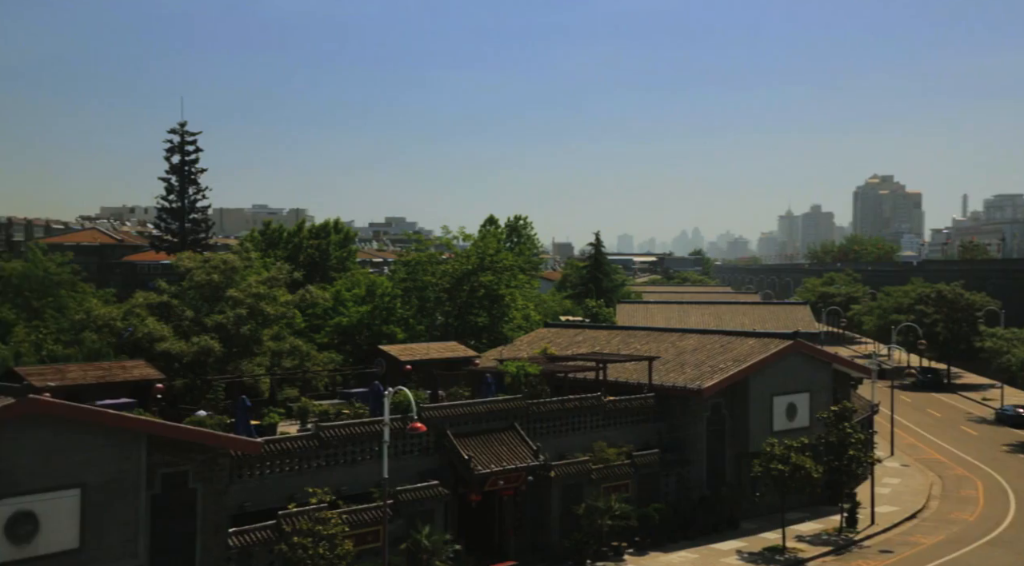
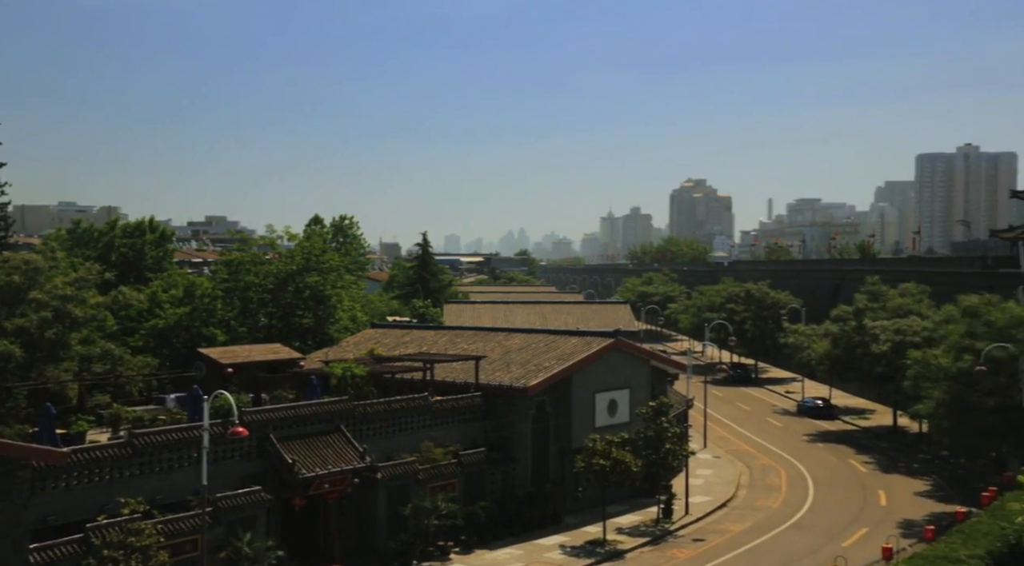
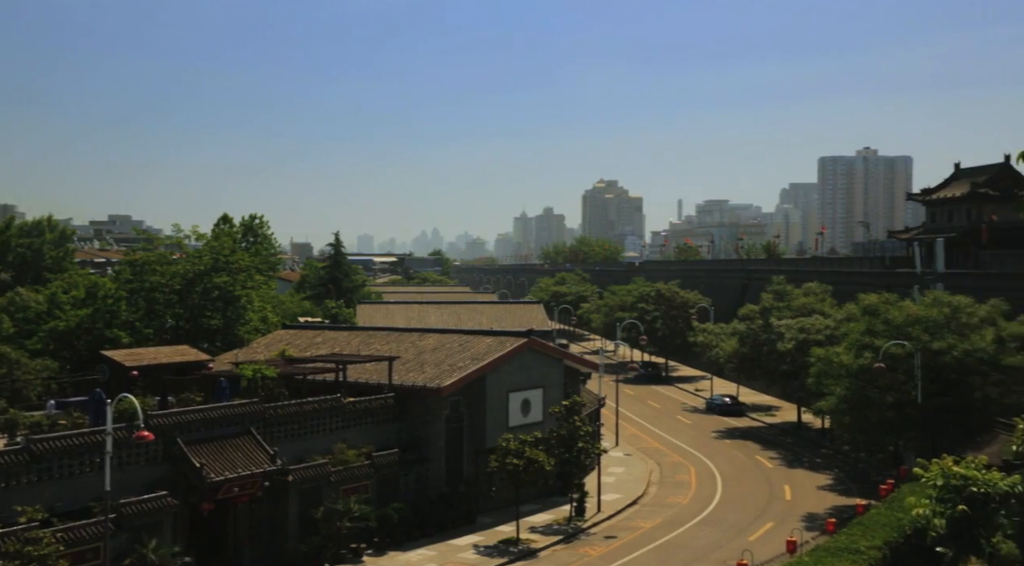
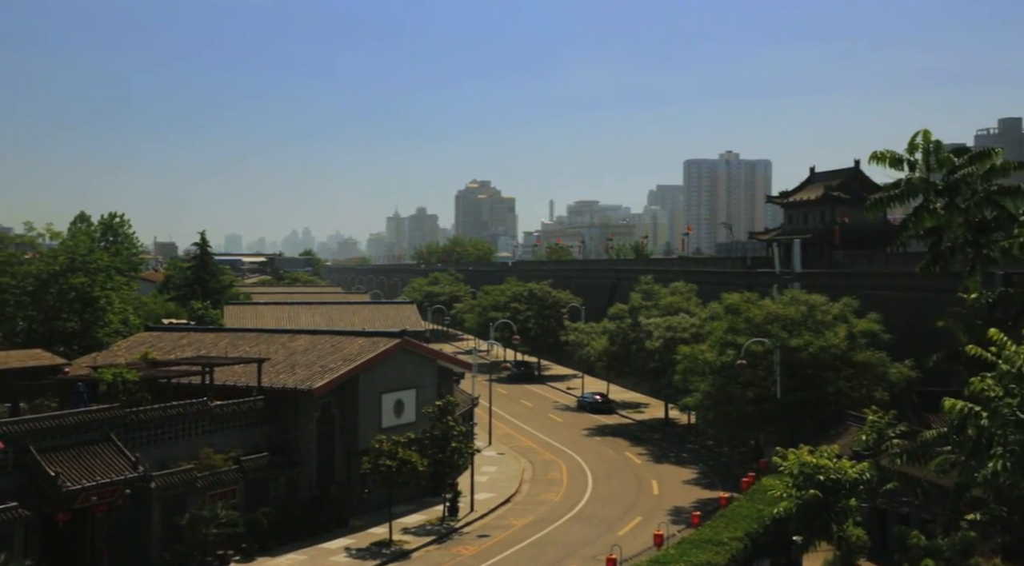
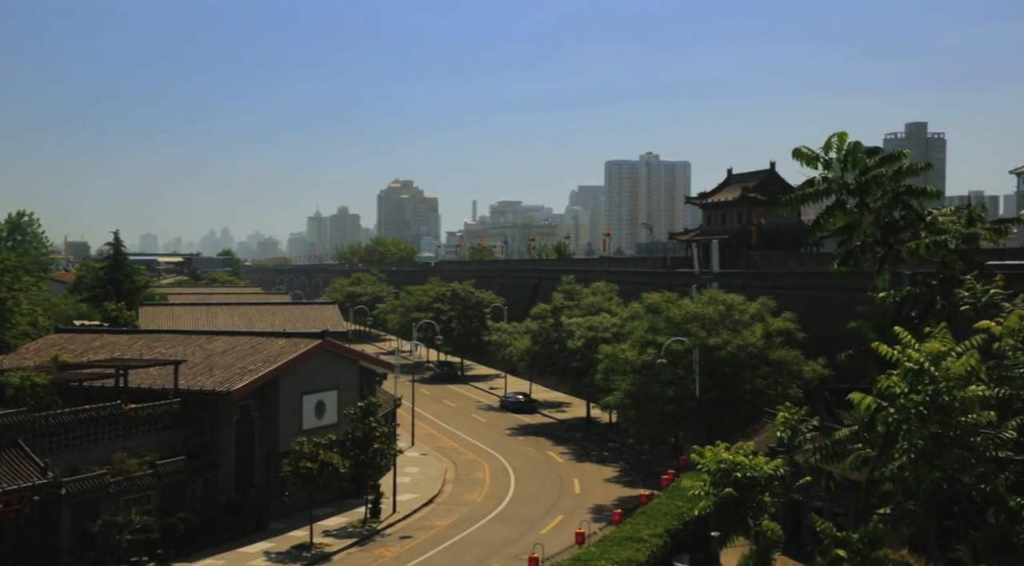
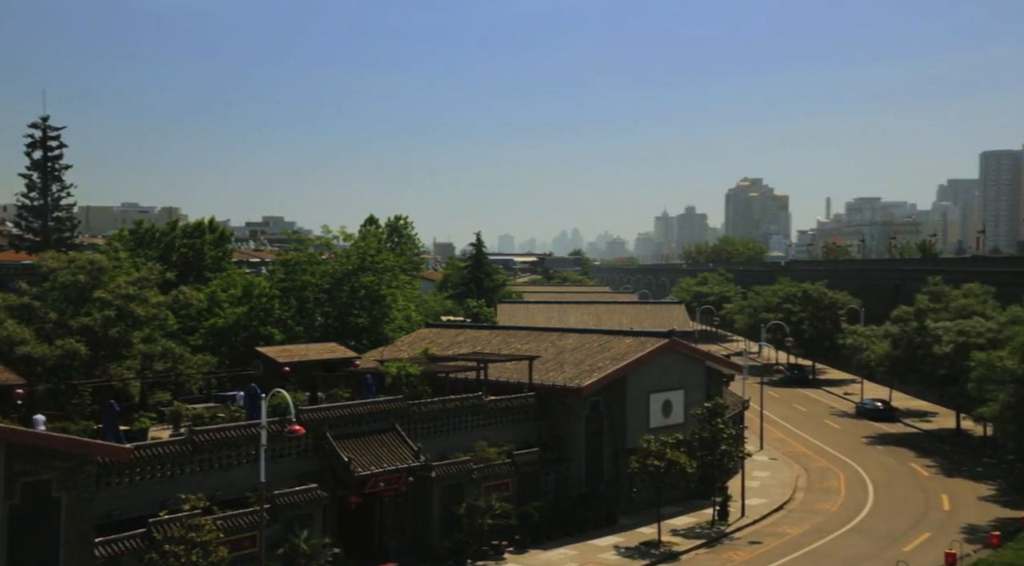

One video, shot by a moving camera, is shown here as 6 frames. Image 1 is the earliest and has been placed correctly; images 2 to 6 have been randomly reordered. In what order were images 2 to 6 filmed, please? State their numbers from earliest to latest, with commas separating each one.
6, 2, 3, 4, 5
